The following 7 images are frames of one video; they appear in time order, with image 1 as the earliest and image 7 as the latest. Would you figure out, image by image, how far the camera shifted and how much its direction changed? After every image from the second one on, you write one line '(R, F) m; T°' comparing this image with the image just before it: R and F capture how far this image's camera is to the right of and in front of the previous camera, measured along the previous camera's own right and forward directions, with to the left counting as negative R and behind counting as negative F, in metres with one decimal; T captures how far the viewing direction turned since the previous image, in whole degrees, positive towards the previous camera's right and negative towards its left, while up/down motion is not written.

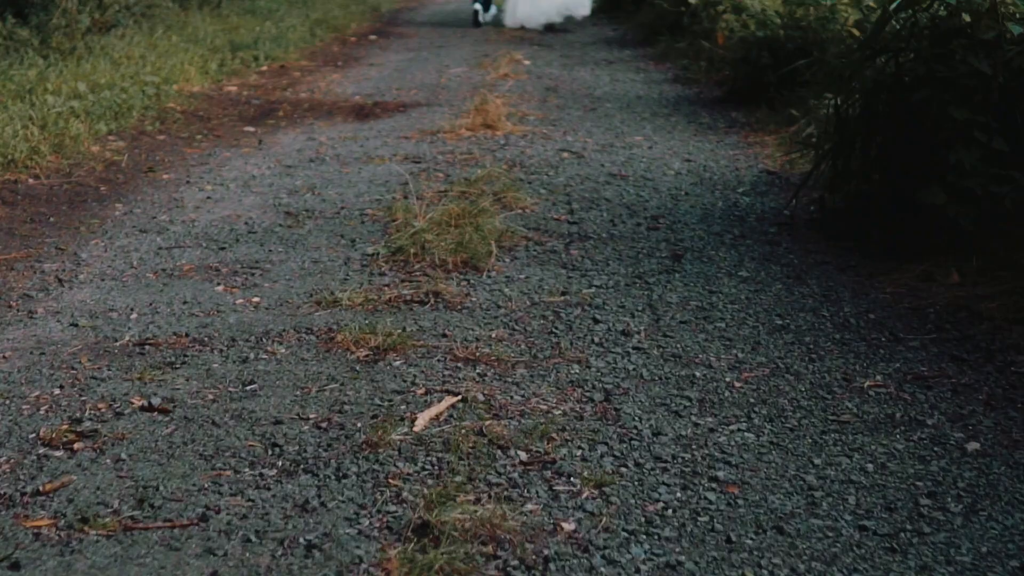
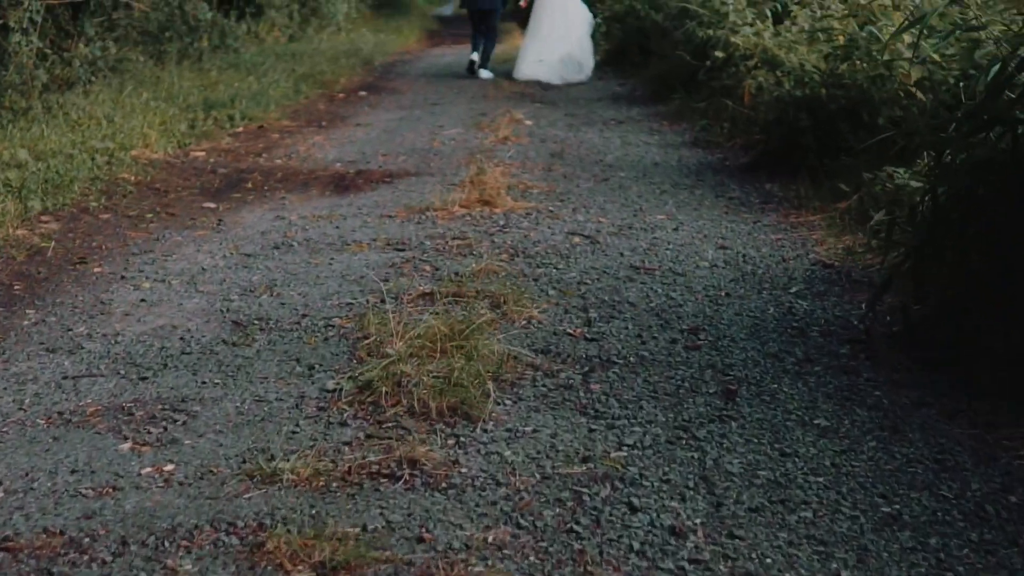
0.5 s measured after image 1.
(0.0, +0.8) m; 0°
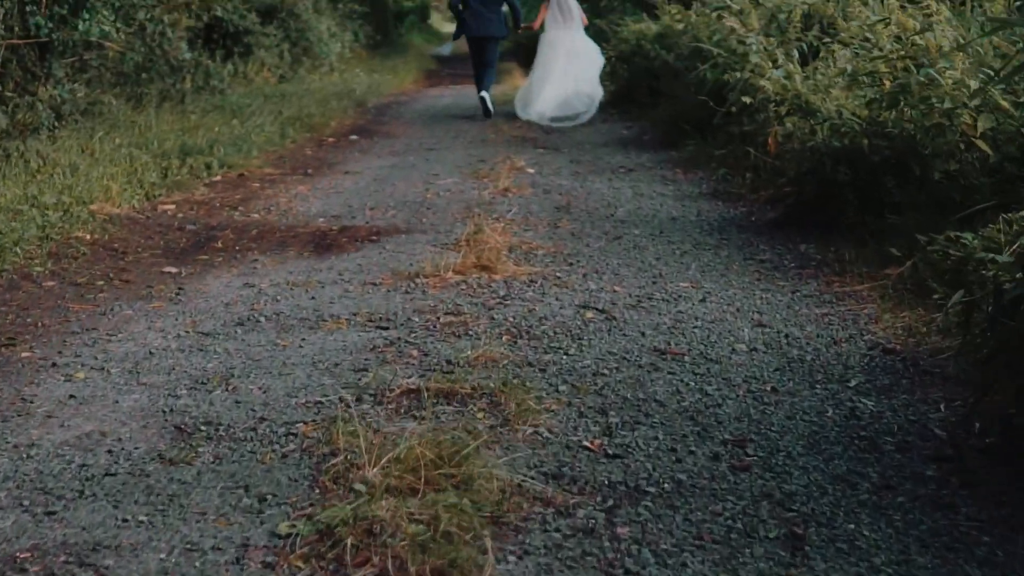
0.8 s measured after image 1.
(0.0, +0.6) m; 0°
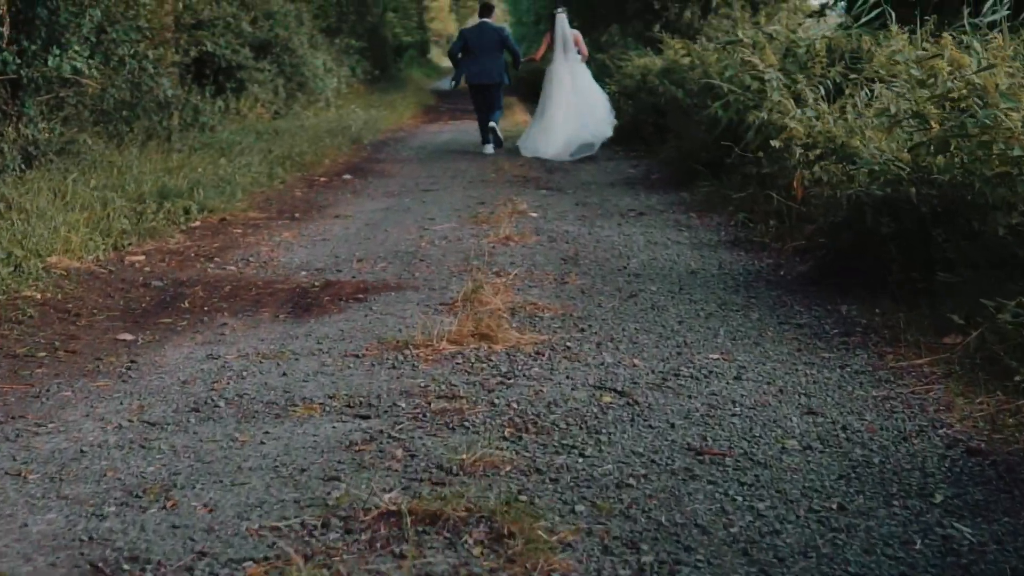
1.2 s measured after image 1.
(0.0, +0.6) m; 0°
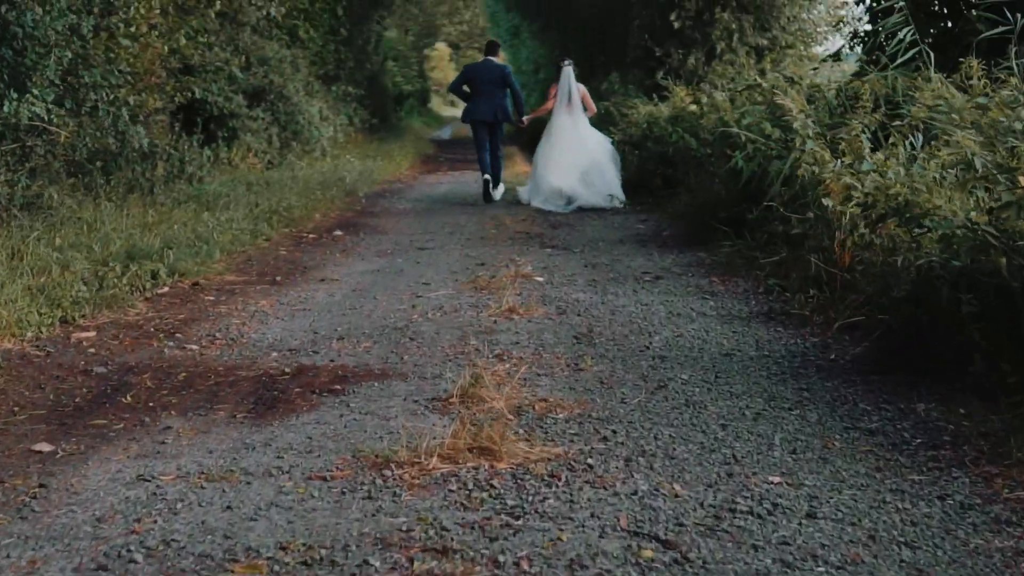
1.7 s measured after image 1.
(0.0, +0.8) m; 0°
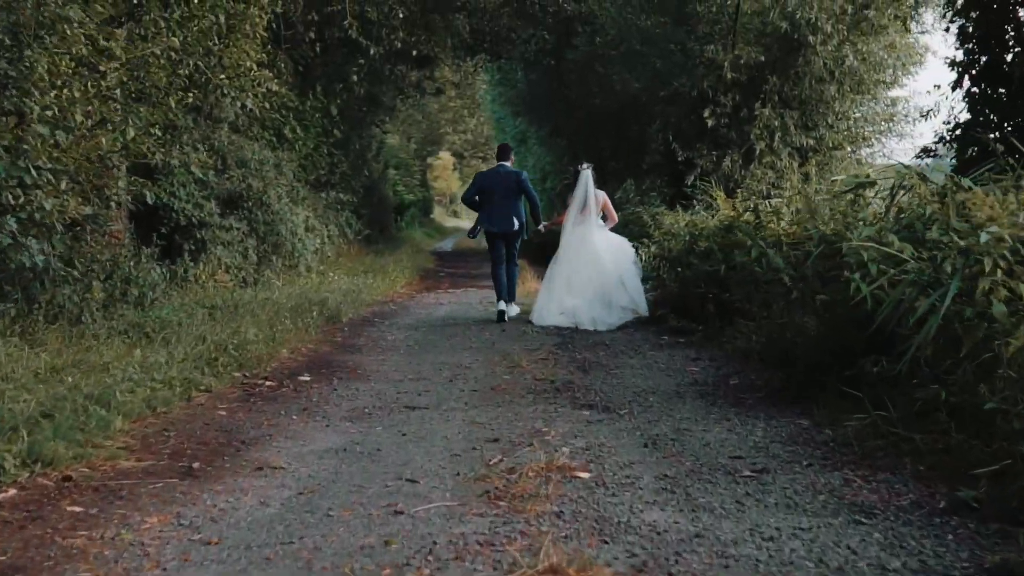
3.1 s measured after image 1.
(-0.1, +2.4) m; 0°
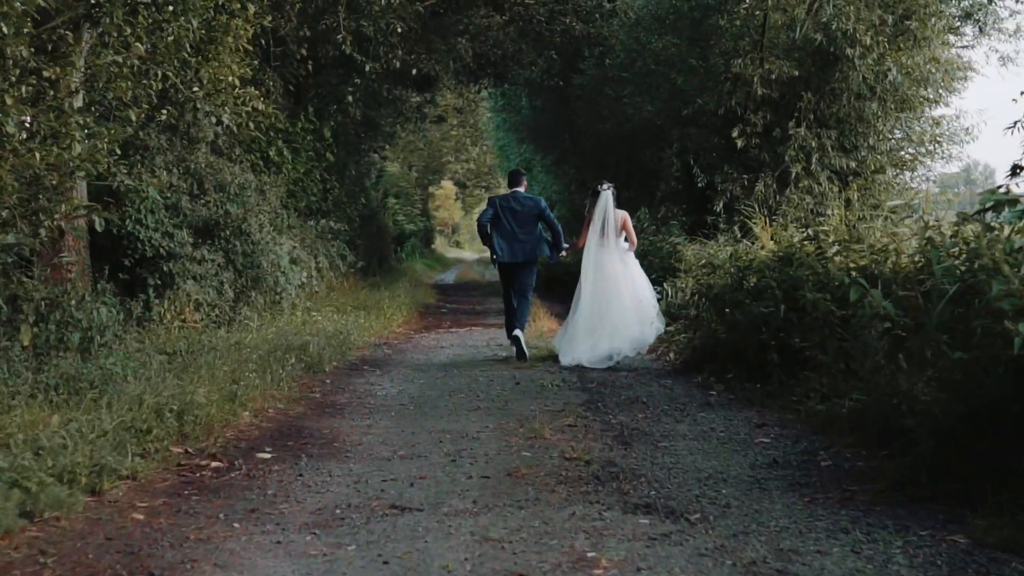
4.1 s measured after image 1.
(-0.1, +1.7) m; 0°
